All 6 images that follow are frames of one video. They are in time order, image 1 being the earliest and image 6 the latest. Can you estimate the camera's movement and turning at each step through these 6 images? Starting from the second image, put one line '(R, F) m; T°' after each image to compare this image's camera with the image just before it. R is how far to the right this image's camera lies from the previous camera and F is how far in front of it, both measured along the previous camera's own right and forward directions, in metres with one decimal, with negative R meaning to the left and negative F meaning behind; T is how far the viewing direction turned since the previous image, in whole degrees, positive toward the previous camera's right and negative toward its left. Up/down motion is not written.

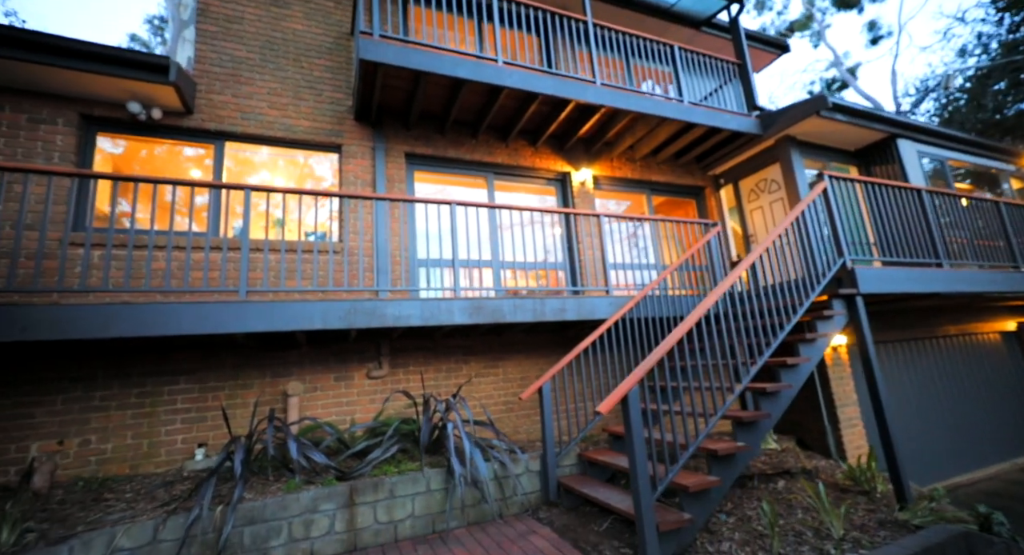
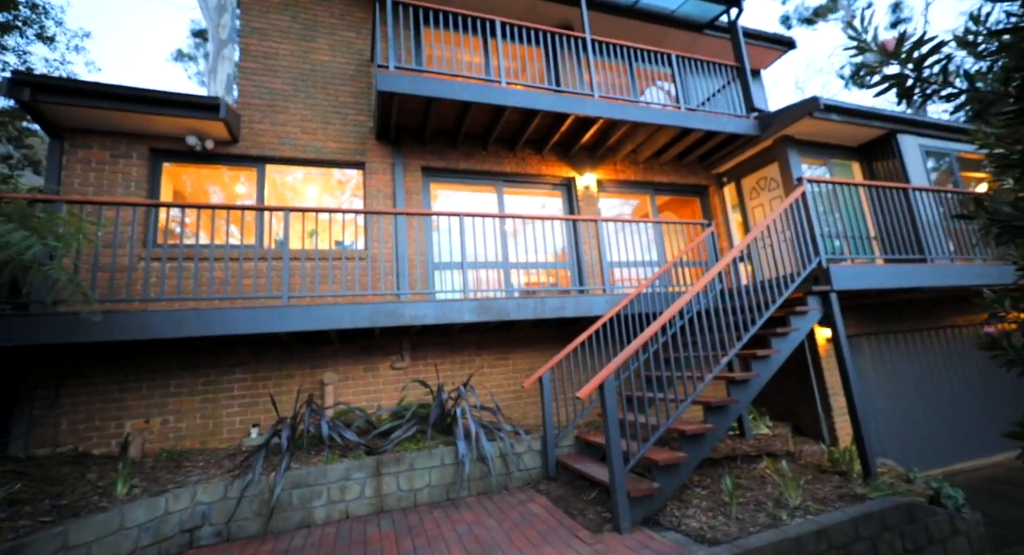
(+0.3, -0.5) m; -4°
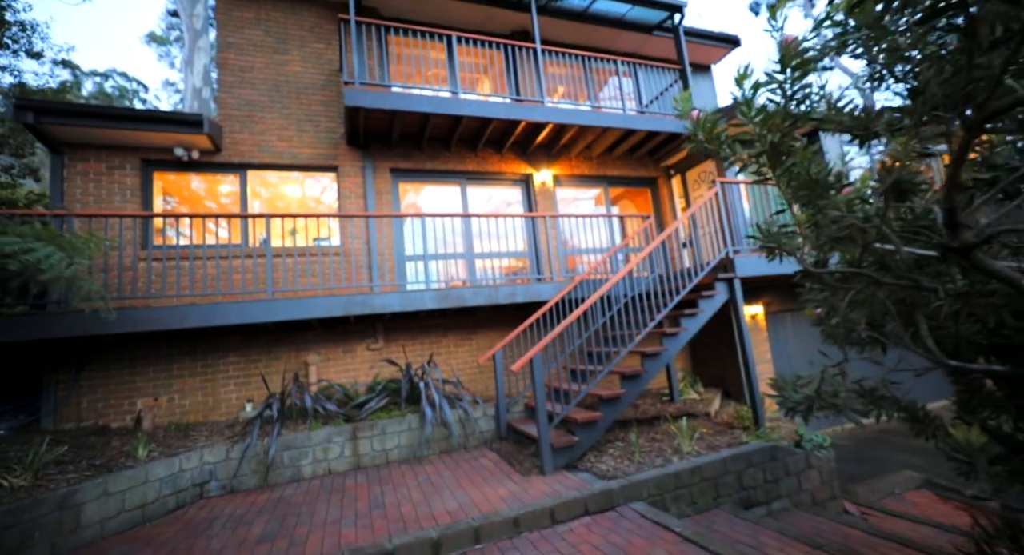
(+0.4, -0.8) m; +1°
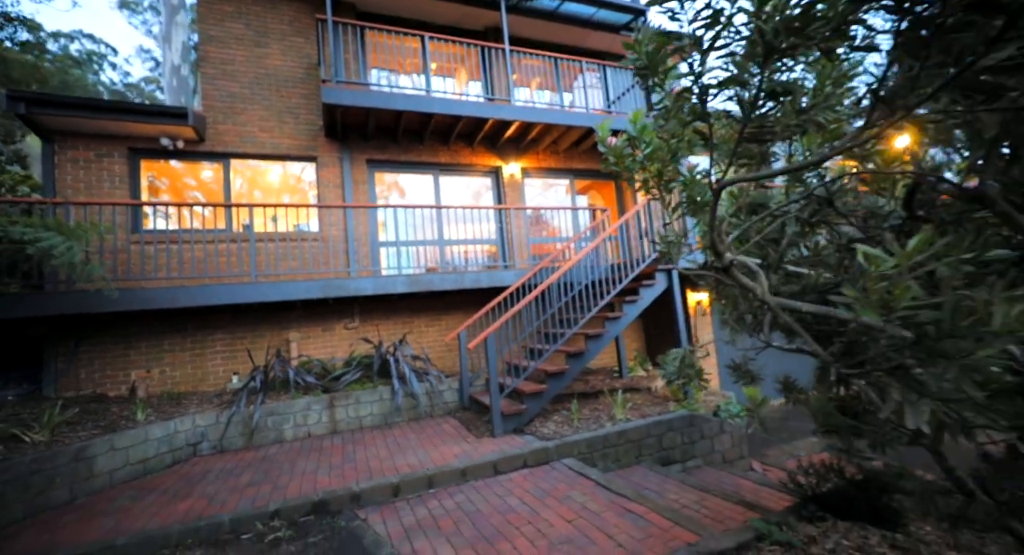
(+0.3, -0.6) m; +2°
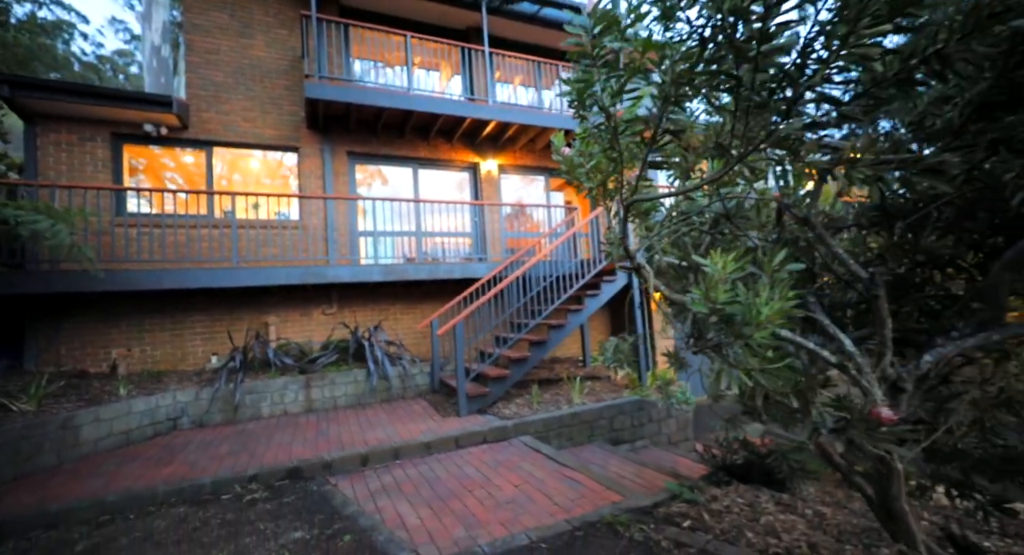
(+0.2, -0.4) m; +2°
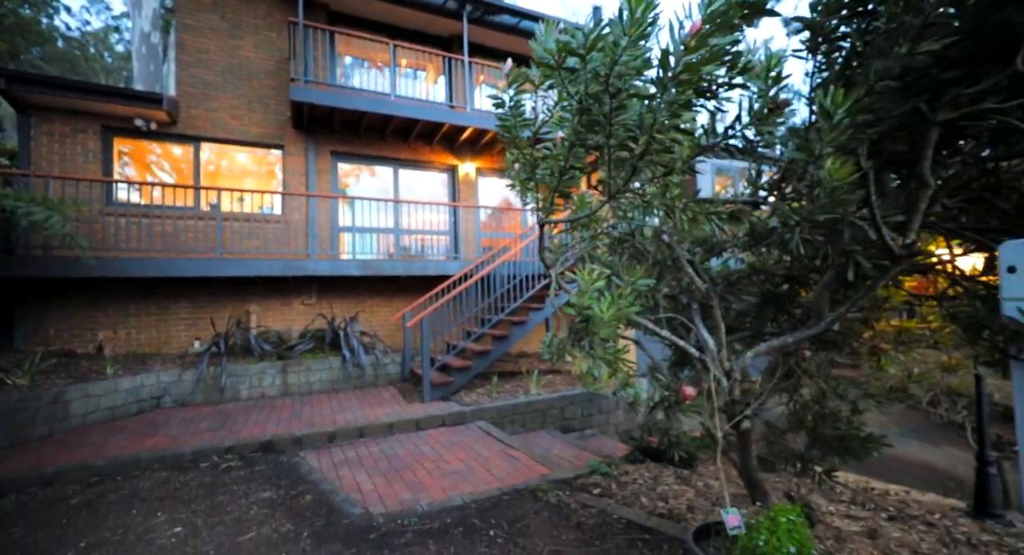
(+0.3, -0.5) m; +1°
